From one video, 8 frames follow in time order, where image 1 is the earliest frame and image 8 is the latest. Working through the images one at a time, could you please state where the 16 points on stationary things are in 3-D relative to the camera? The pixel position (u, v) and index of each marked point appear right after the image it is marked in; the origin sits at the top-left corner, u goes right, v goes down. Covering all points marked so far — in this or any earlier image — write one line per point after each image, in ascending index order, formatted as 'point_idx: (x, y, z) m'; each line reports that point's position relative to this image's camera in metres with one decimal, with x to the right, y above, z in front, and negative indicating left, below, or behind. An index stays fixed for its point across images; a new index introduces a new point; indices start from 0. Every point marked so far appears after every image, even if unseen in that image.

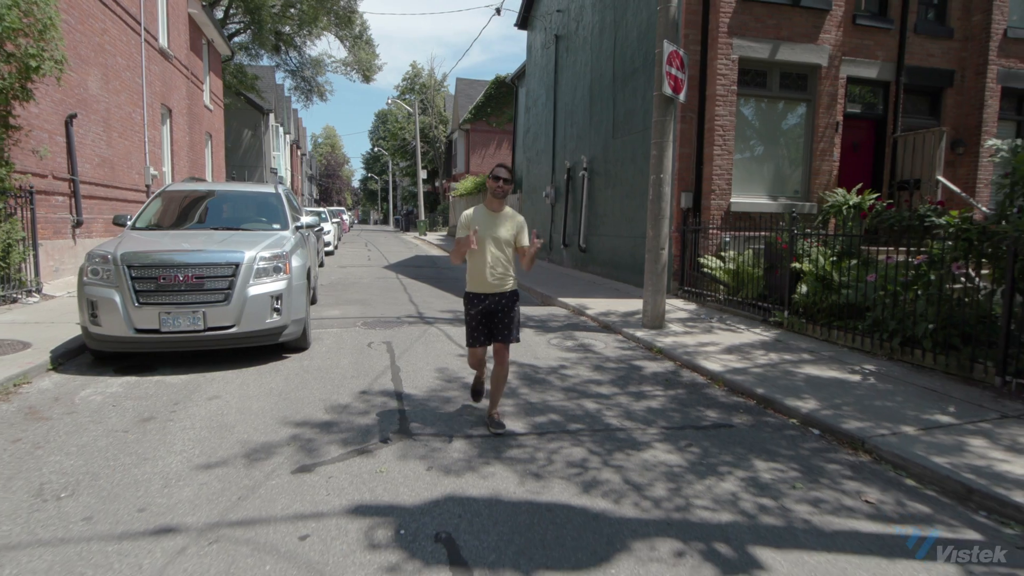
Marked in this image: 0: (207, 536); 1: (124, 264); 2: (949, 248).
0: (-1.5, -1.2, +3.0) m
1: (-3.6, +0.2, +5.6) m
2: (+4.4, +0.4, +6.1) m
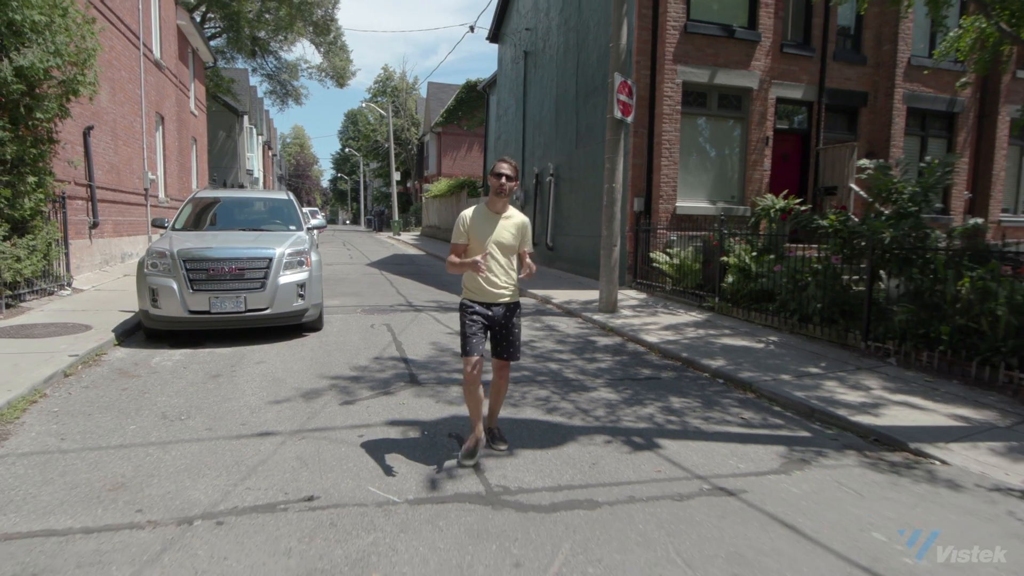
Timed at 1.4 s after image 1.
0: (-1.6, -1.1, +4.4) m
1: (-3.8, +0.4, +7.0) m
2: (+4.2, +0.6, +7.9) m
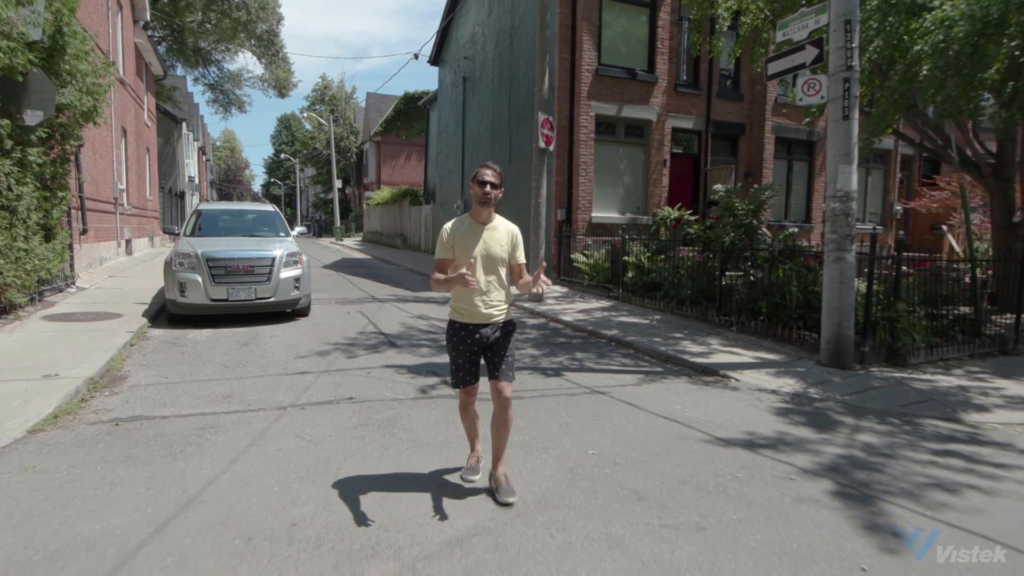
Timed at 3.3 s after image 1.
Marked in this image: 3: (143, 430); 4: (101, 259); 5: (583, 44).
0: (-2.1, -0.9, +6.6) m
1: (-4.6, +0.5, +9.0) m
2: (+3.3, +0.7, +10.7) m
3: (-2.9, -1.1, +4.7) m
4: (-10.4, +0.7, +15.2) m
5: (+1.8, +6.0, +14.9) m
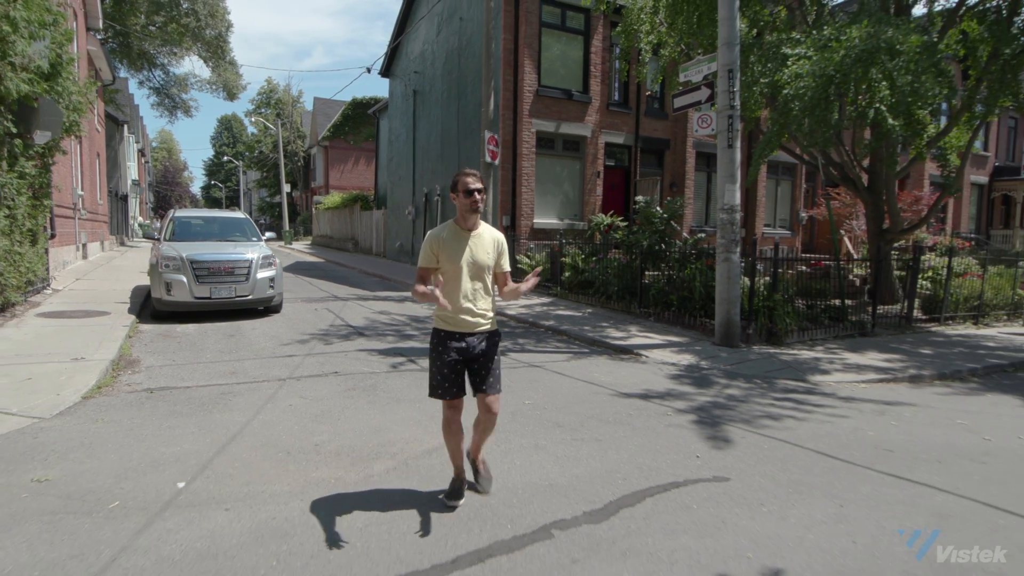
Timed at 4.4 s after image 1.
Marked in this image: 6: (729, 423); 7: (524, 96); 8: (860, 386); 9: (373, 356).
0: (-2.7, -0.9, +7.9) m
1: (-5.4, +0.5, +10.0) m
2: (+2.3, +0.8, +12.4) m
3: (-3.4, -1.1, +6.0) m
4: (-11.7, +0.7, +15.8) m
5: (+0.4, +6.0, +16.5) m
6: (+2.0, -1.3, +5.6) m
7: (+0.3, +5.3, +16.6) m
8: (+4.3, -1.2, +7.4) m
9: (-1.9, -0.9, +8.0) m
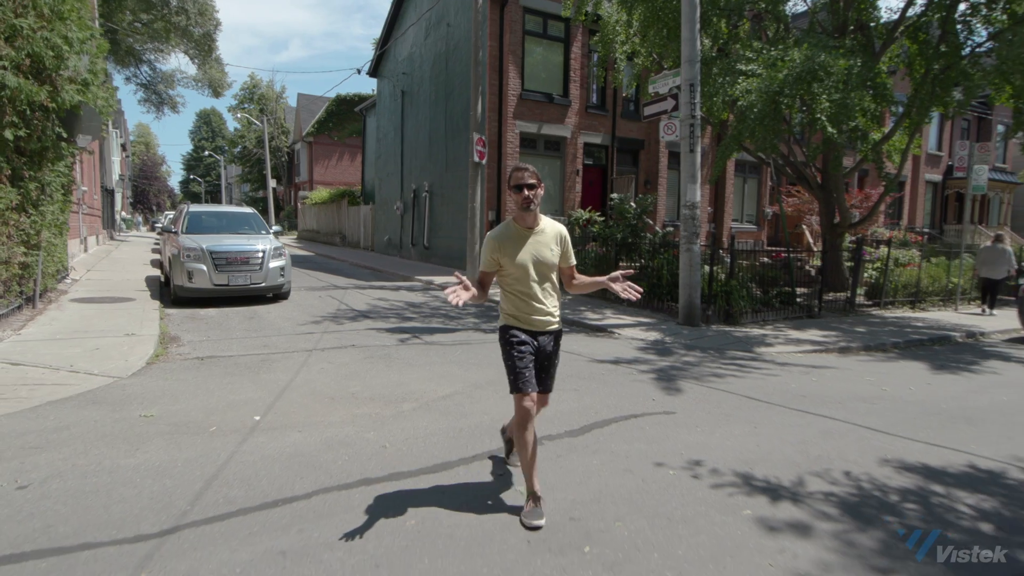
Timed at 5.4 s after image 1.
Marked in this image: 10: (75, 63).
0: (-2.8, -0.7, +9.1) m
1: (-5.6, +0.7, +11.1) m
2: (+2.0, +1.0, +13.7) m
3: (-3.4, -0.9, +7.1) m
4: (-12.1, +0.9, +16.6) m
5: (-0.1, +6.3, +17.7) m
6: (+2.0, -1.1, +6.9) m
7: (-0.1, +5.6, +17.8) m
8: (+4.2, -1.0, +8.8) m
9: (-2.0, -0.7, +9.2) m
10: (-6.1, +3.1, +8.4) m
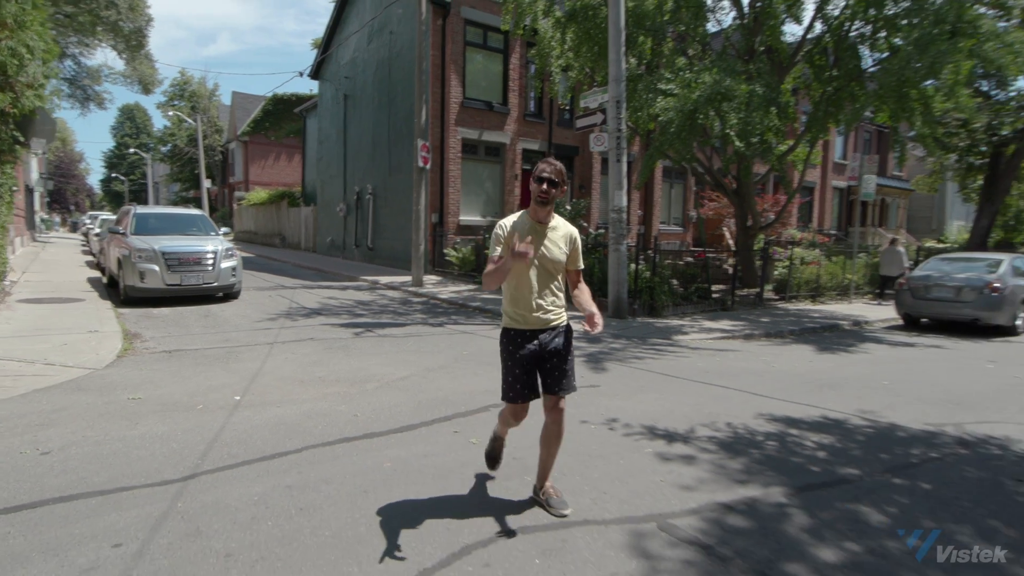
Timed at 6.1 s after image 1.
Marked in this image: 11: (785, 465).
0: (-3.7, -0.7, +9.7) m
1: (-6.7, +0.7, +11.4) m
2: (+0.6, +1.1, +14.8) m
3: (-4.1, -0.8, +7.7) m
4: (-13.7, +0.8, +16.2) m
5: (-1.9, +6.4, +18.6) m
6: (+1.3, -1.0, +8.0) m
7: (-1.9, +5.6, +18.6) m
8: (+3.3, -0.9, +10.1) m
9: (-2.9, -0.7, +9.9) m
10: (-6.9, +3.1, +8.7) m
11: (+1.9, -1.3, +4.3) m
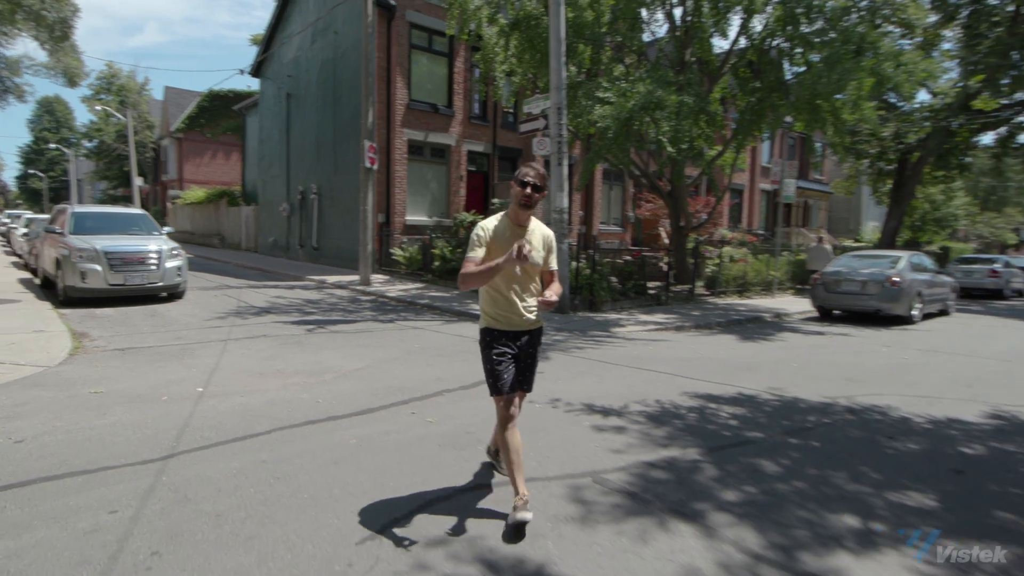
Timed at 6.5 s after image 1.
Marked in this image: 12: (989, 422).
0: (-4.6, -0.6, +9.8) m
1: (-7.7, +0.7, +11.3) m
2: (-0.7, +1.2, +15.3) m
3: (-4.8, -0.8, +7.8) m
4: (-15.1, +0.8, +15.4) m
5: (-3.6, +6.4, +18.8) m
6: (+0.6, -0.9, +8.6) m
7: (-3.6, +5.6, +18.9) m
8: (+2.4, -0.8, +10.9) m
9: (-3.8, -0.6, +10.1) m
10: (-7.7, +3.1, +8.5) m
11: (+1.6, -1.2, +4.9) m
12: (+4.5, -1.2, +5.6) m
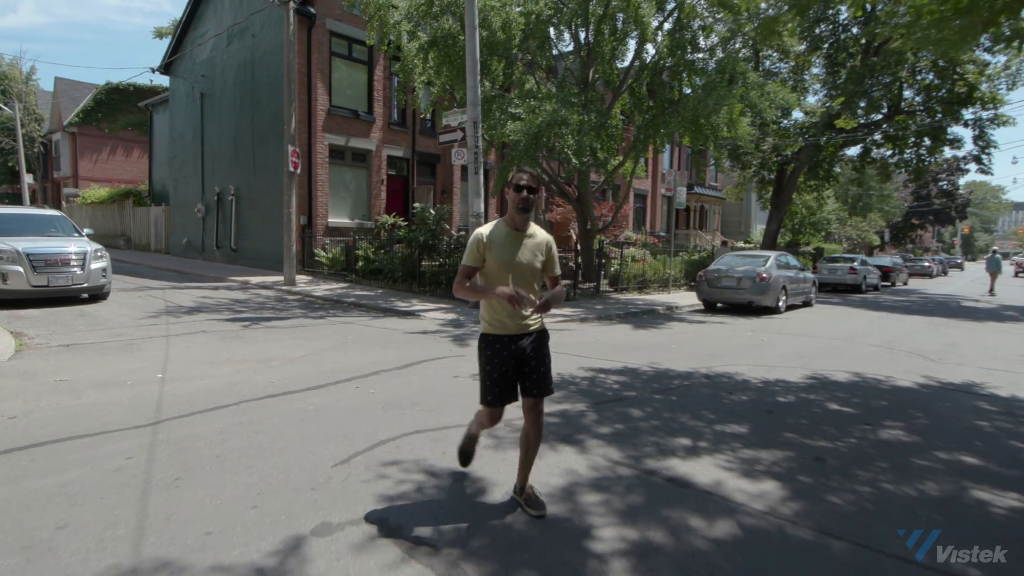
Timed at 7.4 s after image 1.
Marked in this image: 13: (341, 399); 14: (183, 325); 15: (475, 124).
0: (-5.9, -0.6, +10.3) m
1: (-9.2, +0.7, +11.4) m
2: (-2.9, +1.2, +16.3) m
3: (-5.8, -0.8, +8.3) m
4: (-17.1, +0.7, +14.5) m
5: (-6.3, +6.4, +19.4) m
6: (-0.7, -0.8, +9.8) m
7: (-6.3, +5.6, +19.5) m
8: (+0.8, -0.7, +12.3) m
9: (-5.2, -0.6, +10.7) m
10: (-8.9, +3.1, +8.6) m
11: (+0.8, -1.1, +6.3) m
12: (+3.6, -1.1, +7.4) m
13: (-1.7, -1.1, +5.8) m
14: (-5.6, -0.6, +10.2) m
15: (-0.8, +3.7, +13.6) m
